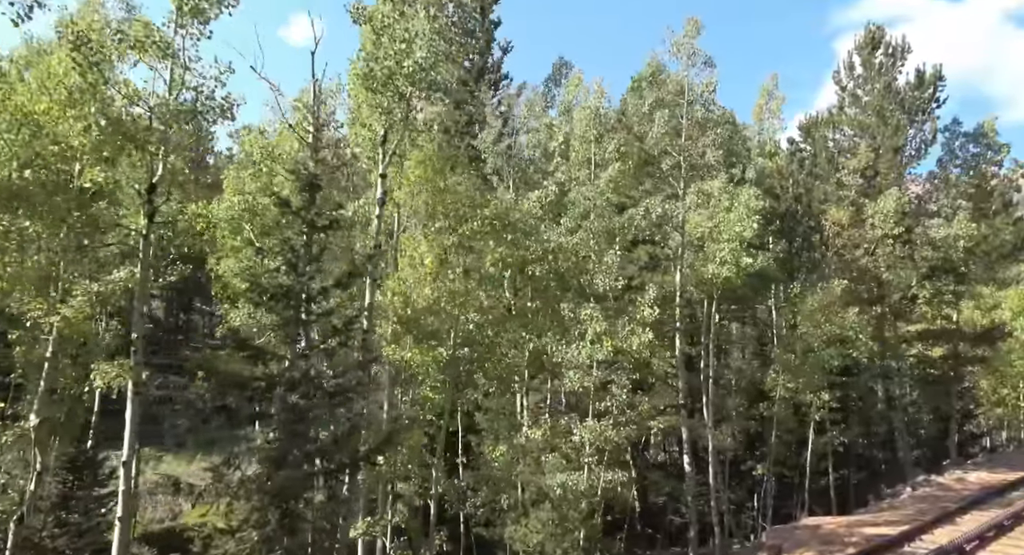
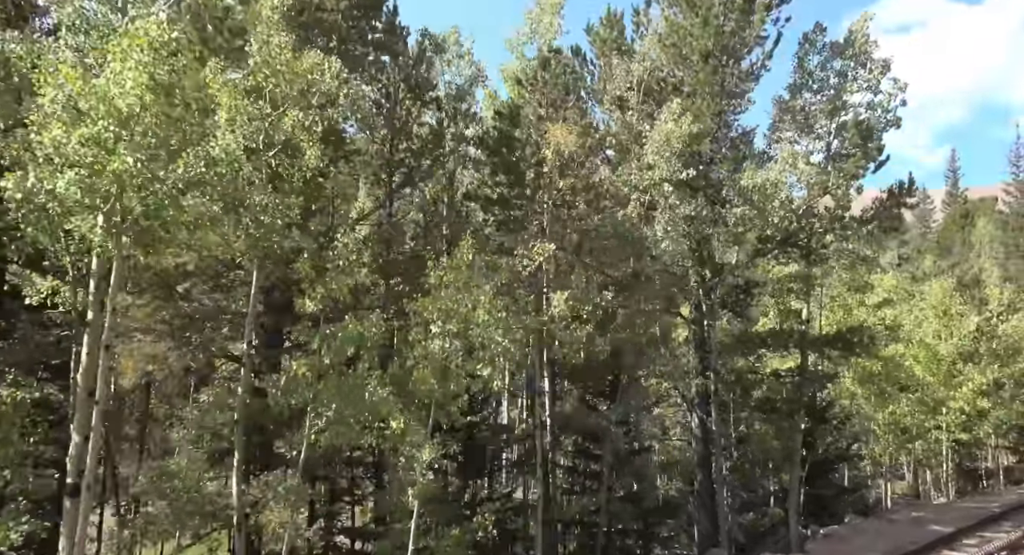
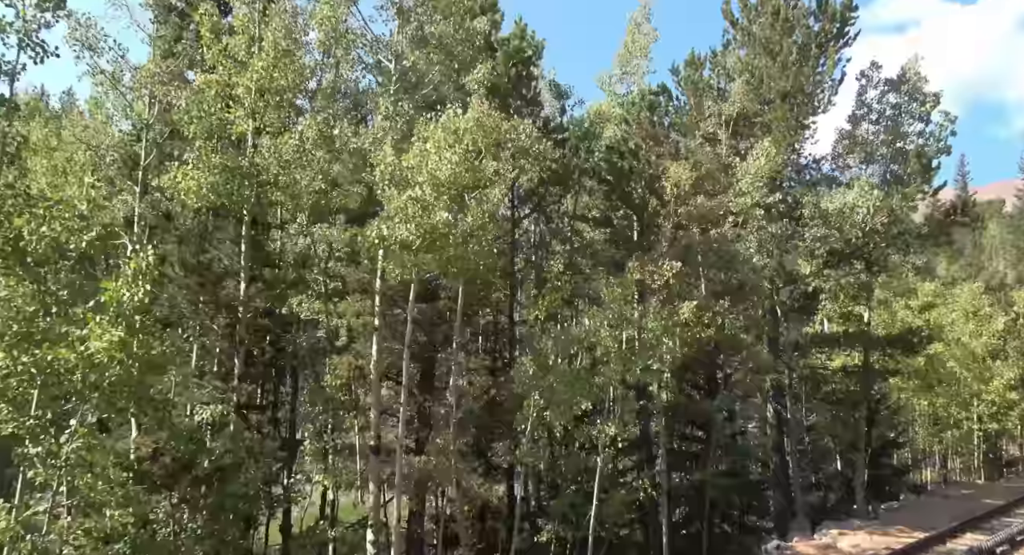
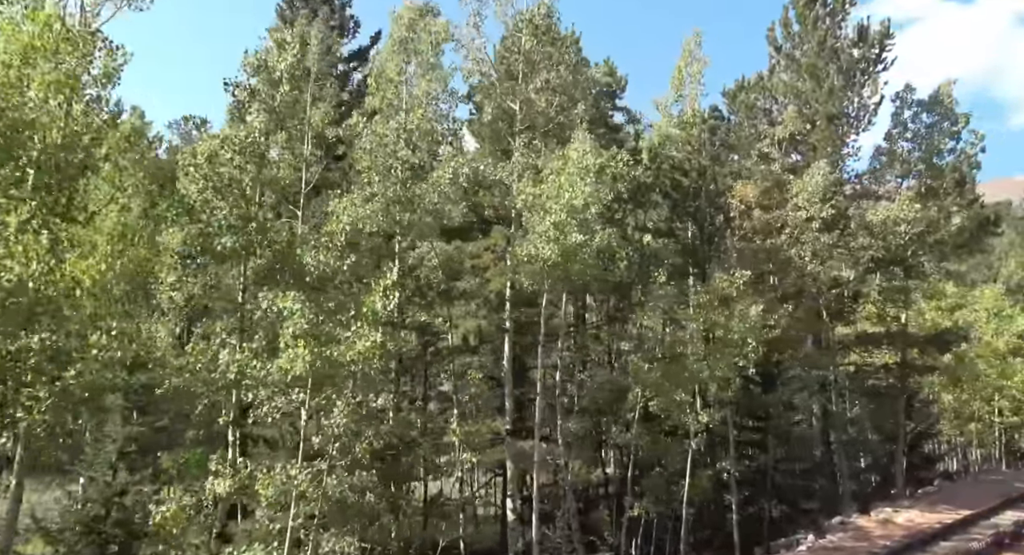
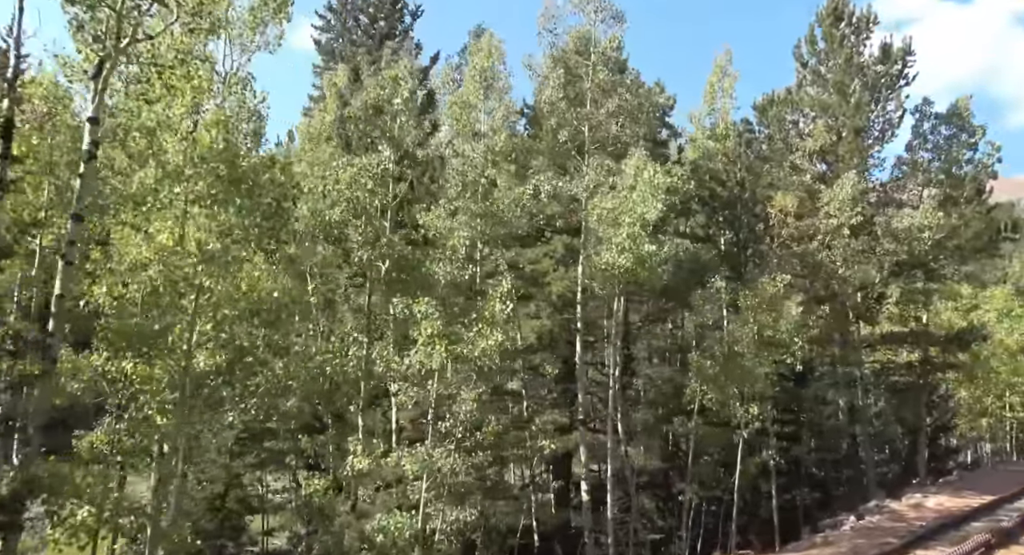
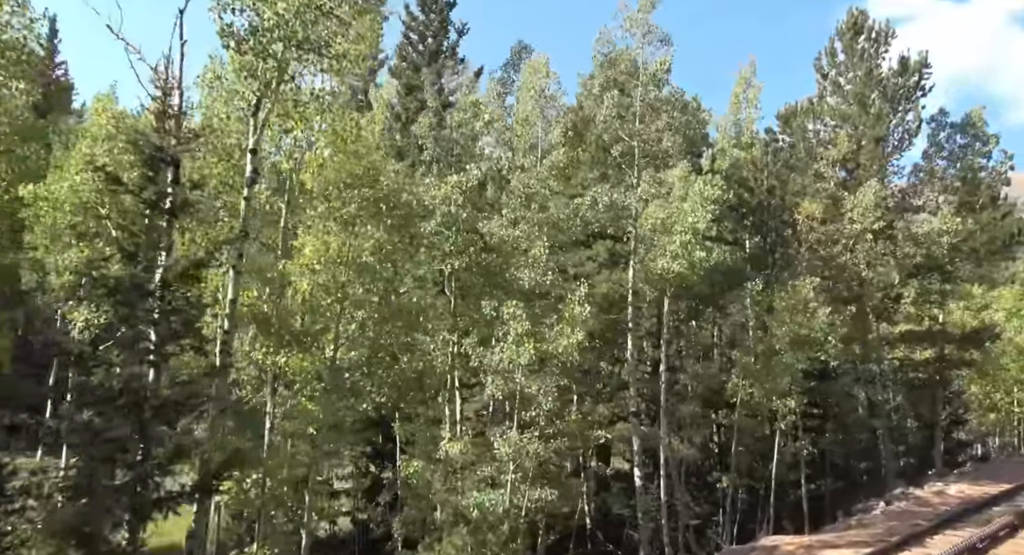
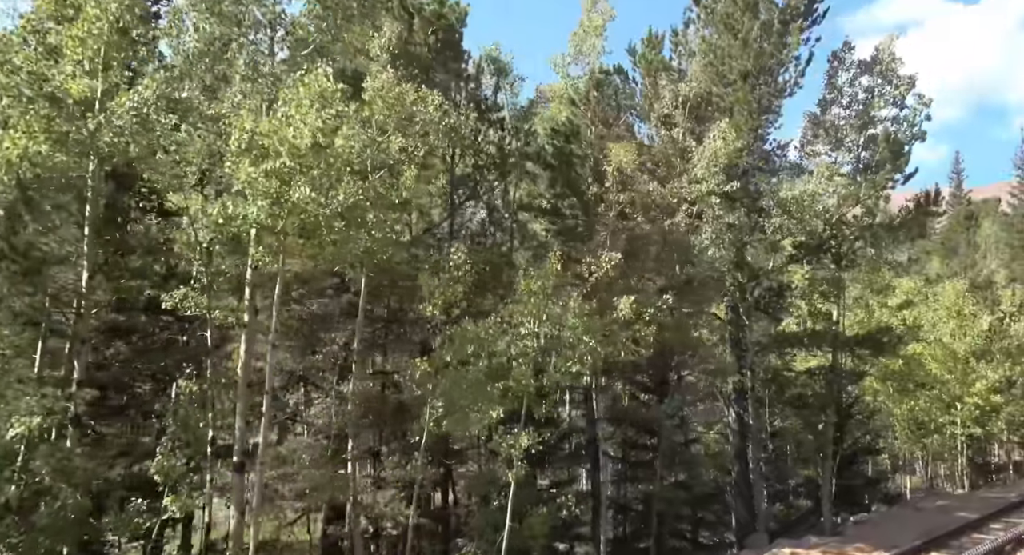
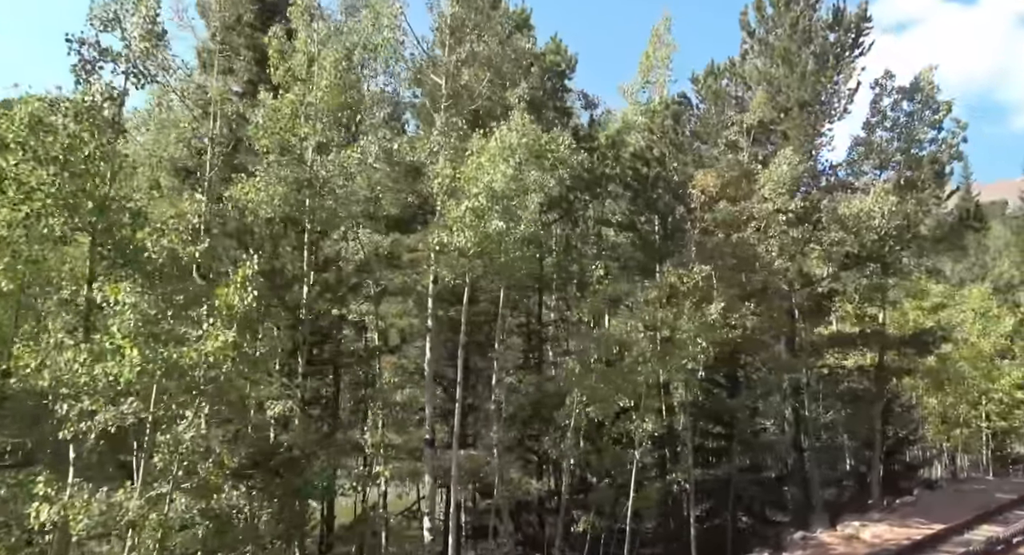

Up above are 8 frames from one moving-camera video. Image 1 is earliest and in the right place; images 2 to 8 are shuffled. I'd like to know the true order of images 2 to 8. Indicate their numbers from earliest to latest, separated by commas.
6, 5, 4, 8, 3, 7, 2
